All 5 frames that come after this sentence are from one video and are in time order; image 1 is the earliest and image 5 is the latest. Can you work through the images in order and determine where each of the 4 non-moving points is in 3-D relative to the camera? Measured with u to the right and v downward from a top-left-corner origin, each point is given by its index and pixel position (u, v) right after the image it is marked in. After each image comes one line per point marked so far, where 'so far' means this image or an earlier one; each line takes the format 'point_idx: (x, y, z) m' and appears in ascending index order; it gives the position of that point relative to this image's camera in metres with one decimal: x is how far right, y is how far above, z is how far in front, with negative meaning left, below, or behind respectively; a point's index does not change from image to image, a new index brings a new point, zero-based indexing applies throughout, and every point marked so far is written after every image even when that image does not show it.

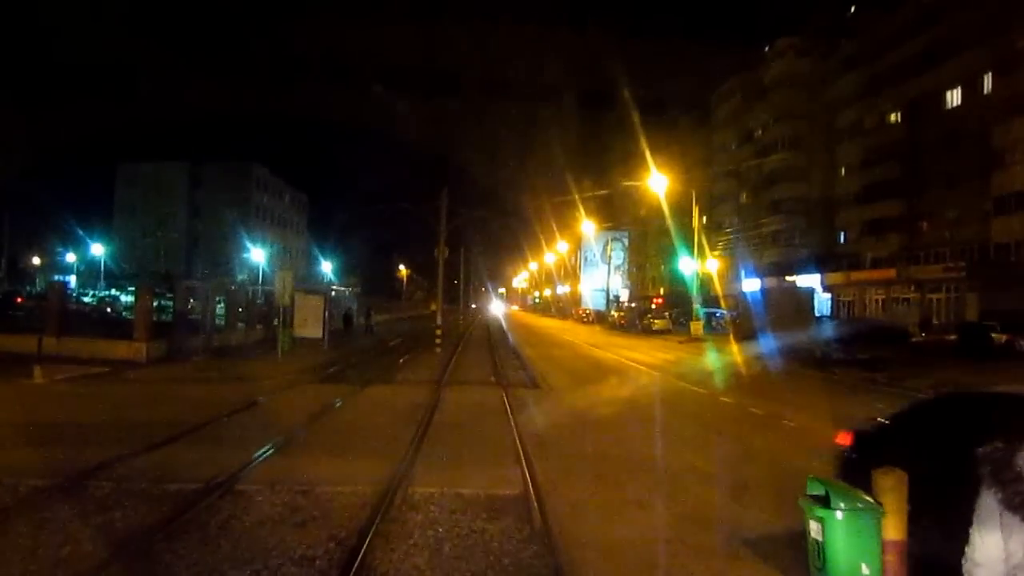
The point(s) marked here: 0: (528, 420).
0: (+0.3, -2.5, +18.8) m
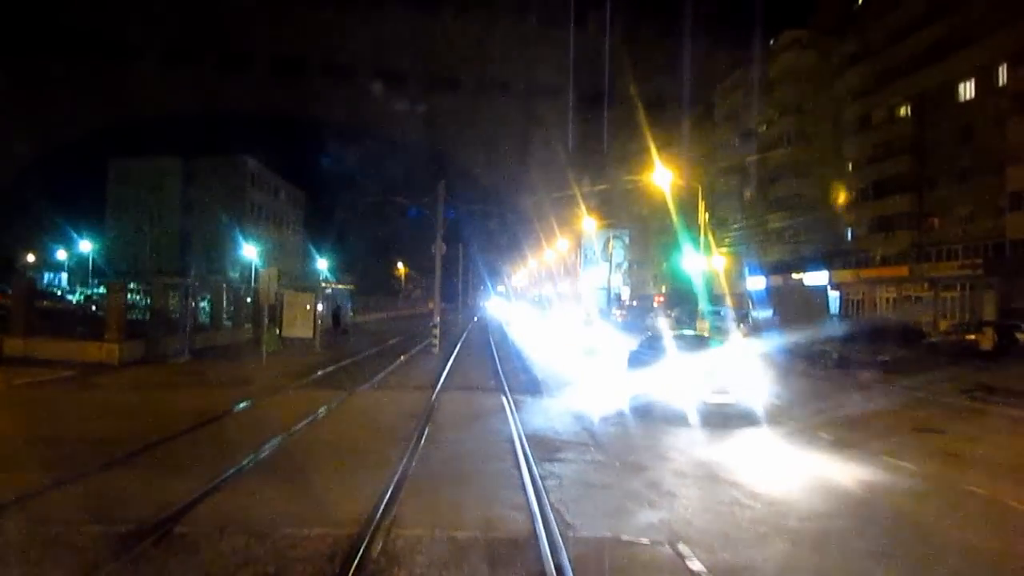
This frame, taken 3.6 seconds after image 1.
0: (+0.3, -2.4, +17.4) m
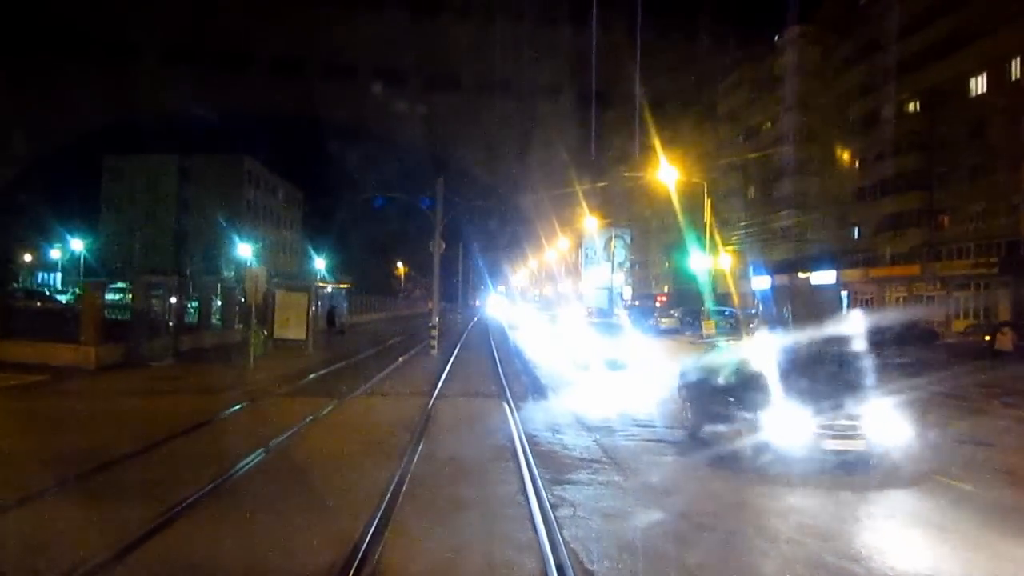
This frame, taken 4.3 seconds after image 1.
0: (+0.4, -2.4, +16.2) m
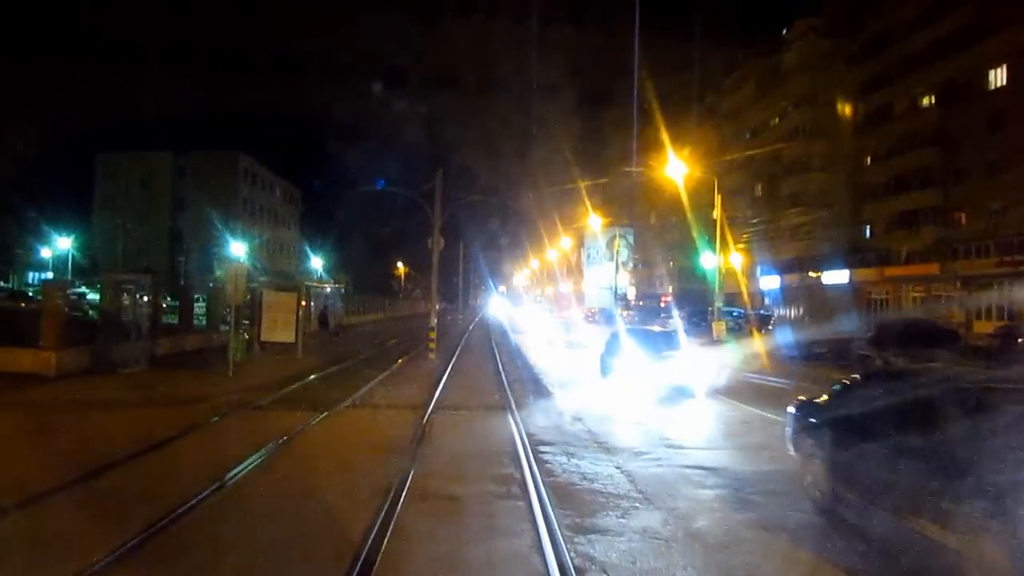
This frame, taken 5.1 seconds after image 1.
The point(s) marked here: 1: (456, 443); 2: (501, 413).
0: (+0.4, -2.4, +14.5) m
1: (-0.8, -2.4, +15.1) m
2: (-0.2, -2.5, +19.8) m
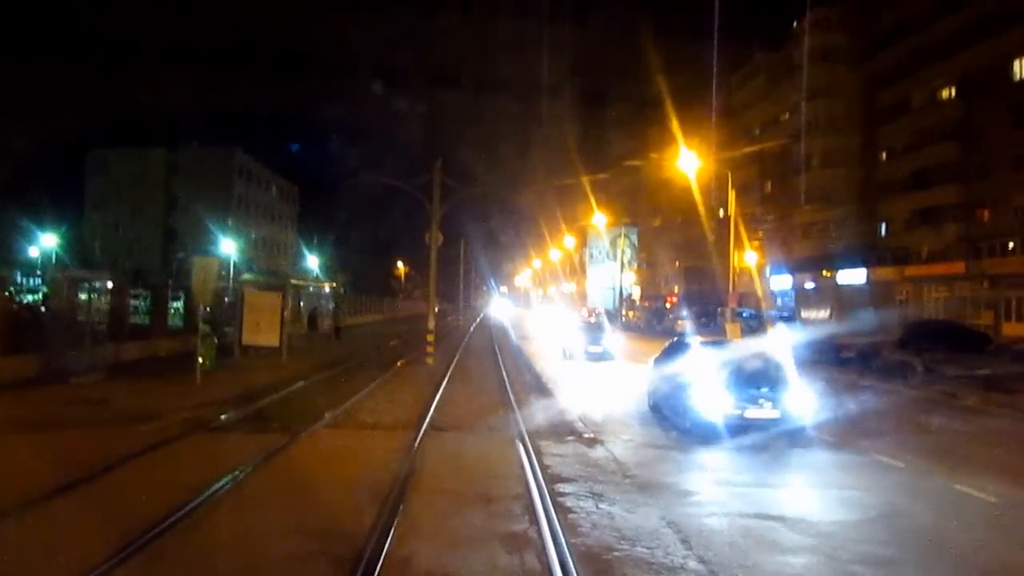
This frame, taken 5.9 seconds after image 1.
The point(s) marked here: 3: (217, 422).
0: (+0.5, -2.3, +12.4) m
1: (-0.7, -2.3, +13.0) m
2: (-0.1, -2.4, +17.7) m
3: (-5.2, -2.3, +17.2) m
